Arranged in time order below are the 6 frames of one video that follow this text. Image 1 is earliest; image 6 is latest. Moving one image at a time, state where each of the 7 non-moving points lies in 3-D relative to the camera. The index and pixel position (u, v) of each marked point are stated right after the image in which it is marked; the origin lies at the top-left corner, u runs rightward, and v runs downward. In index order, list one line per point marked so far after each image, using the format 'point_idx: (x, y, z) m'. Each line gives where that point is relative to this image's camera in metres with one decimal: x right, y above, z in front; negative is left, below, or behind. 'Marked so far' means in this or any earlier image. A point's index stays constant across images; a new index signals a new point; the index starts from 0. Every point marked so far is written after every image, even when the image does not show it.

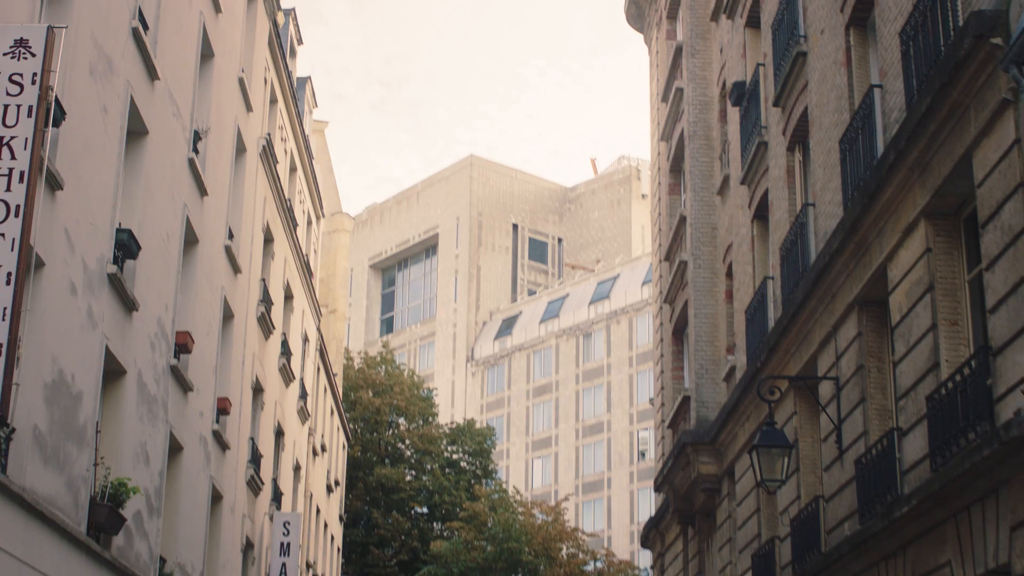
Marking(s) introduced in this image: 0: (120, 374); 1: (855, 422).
0: (-4.1, -0.9, +16.6) m
1: (+3.1, -1.2, +14.4) m
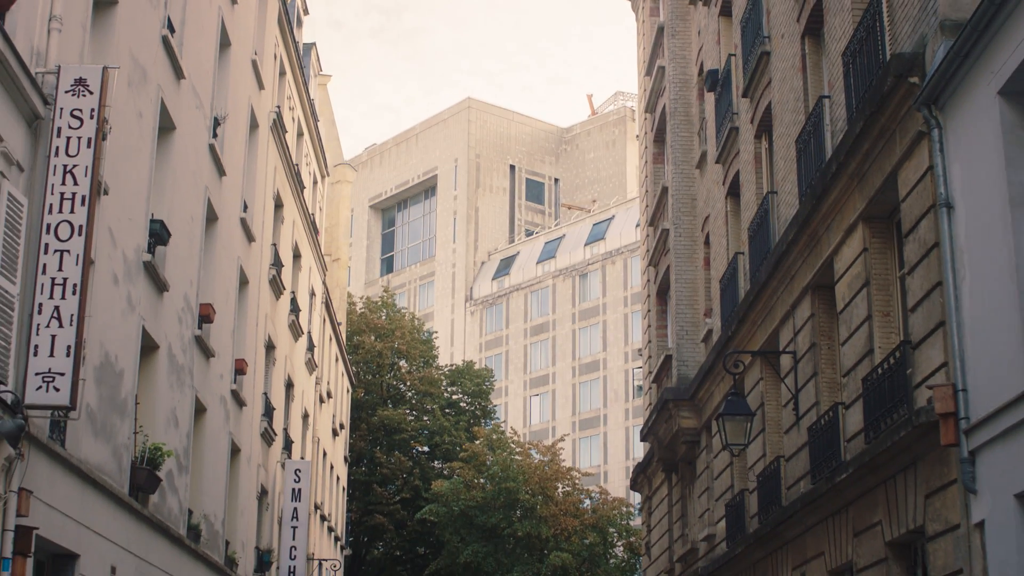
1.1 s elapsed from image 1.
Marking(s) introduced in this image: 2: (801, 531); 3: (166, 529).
0: (-4.1, -0.7, +18.4) m
1: (+3.0, -1.1, +16.3) m
2: (+3.0, -2.5, +16.5) m
3: (-4.0, -2.8, +18.6) m
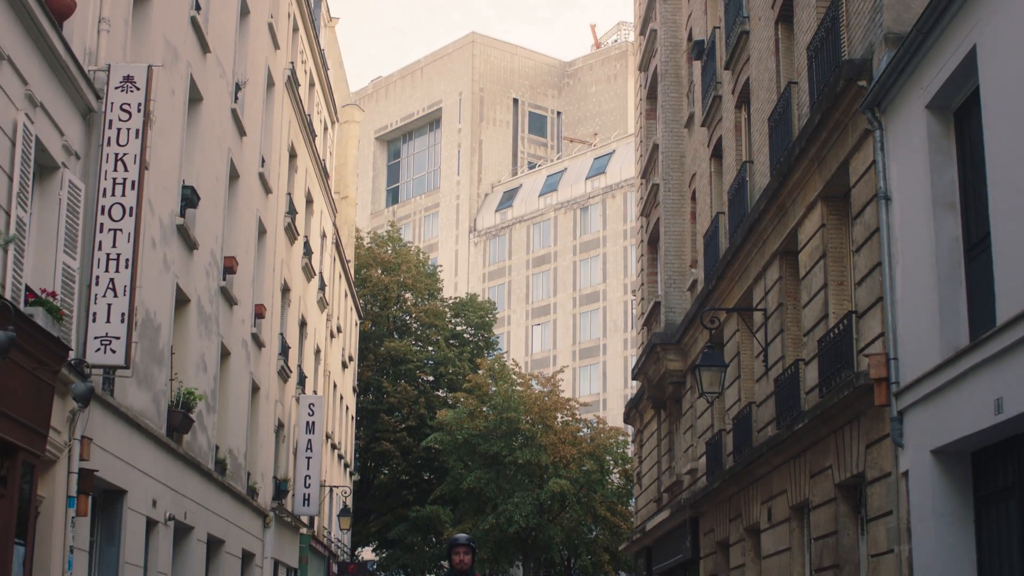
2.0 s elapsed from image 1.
0: (-4.1, -0.2, +20.3) m
1: (+3.0, -0.7, +18.2) m
2: (+2.9, -2.1, +18.4) m
3: (-4.0, -2.3, +20.6) m
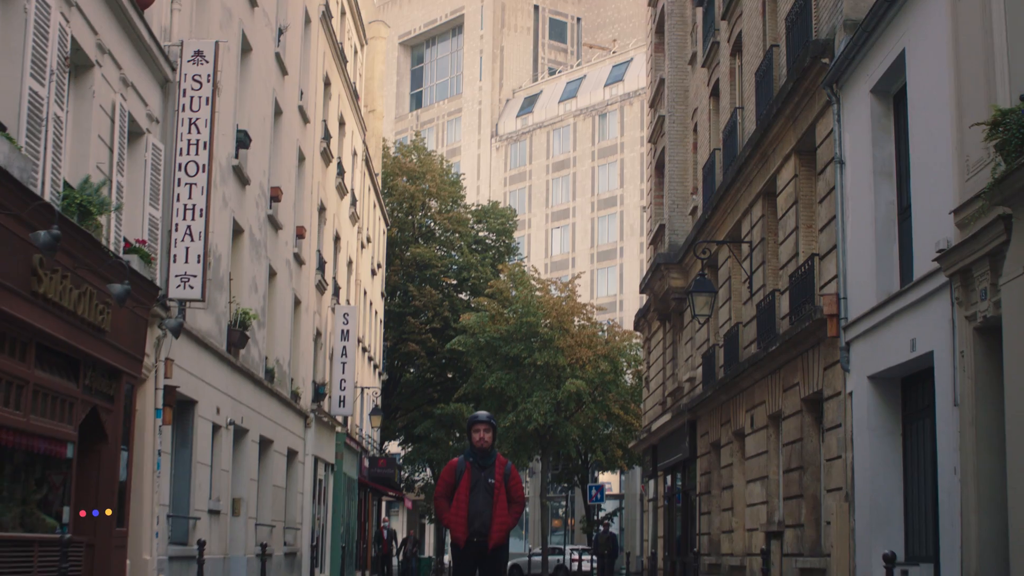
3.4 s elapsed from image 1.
0: (-3.9, +0.8, +22.9) m
1: (+3.2, +0.1, +20.8) m
2: (+3.1, -1.2, +21.1) m
3: (-3.8, -1.3, +23.3) m
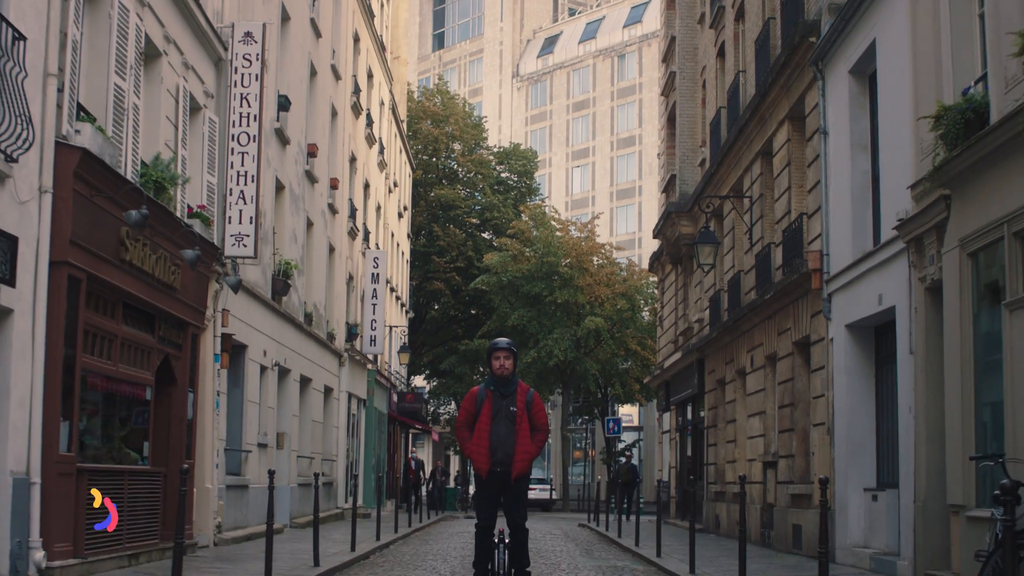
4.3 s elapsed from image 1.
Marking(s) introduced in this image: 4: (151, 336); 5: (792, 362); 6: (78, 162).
0: (-3.6, +1.5, +24.9) m
1: (+3.5, +0.8, +22.7) m
2: (+3.4, -0.5, +23.1) m
3: (-3.5, -0.5, +25.4) m
4: (-3.5, -0.5, +15.5) m
5: (+3.5, -0.9, +19.9) m
6: (-3.3, +1.0, +12.4) m
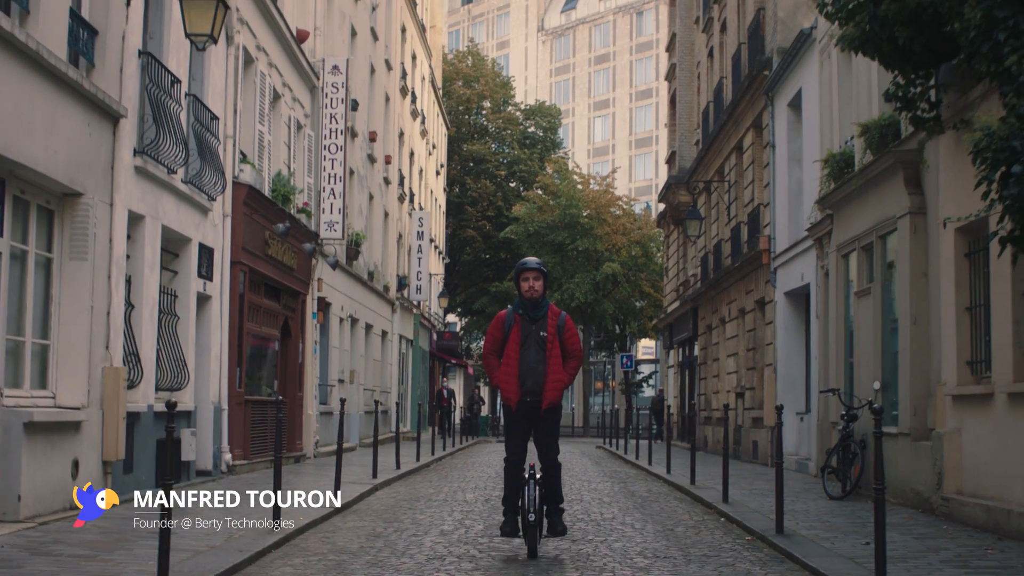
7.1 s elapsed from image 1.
0: (-3.1, +2.2, +30.8) m
1: (+3.9, +1.4, +28.5) m
2: (+3.9, +0.1, +29.0) m
3: (-3.0, +0.2, +31.4) m
4: (-3.2, -0.2, +21.5) m
5: (+3.9, -0.5, +25.8) m
6: (-3.1, +1.1, +18.3) m
